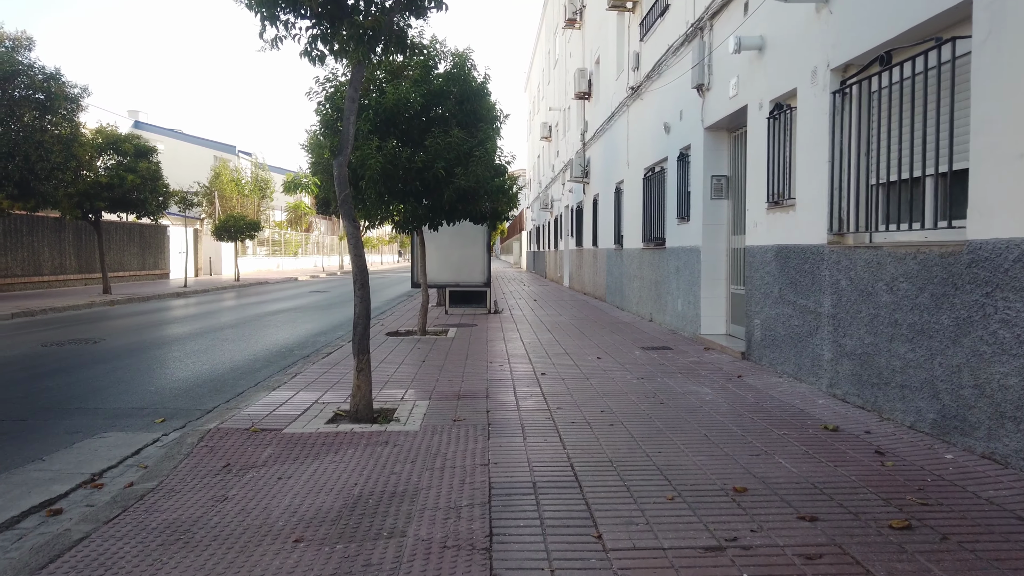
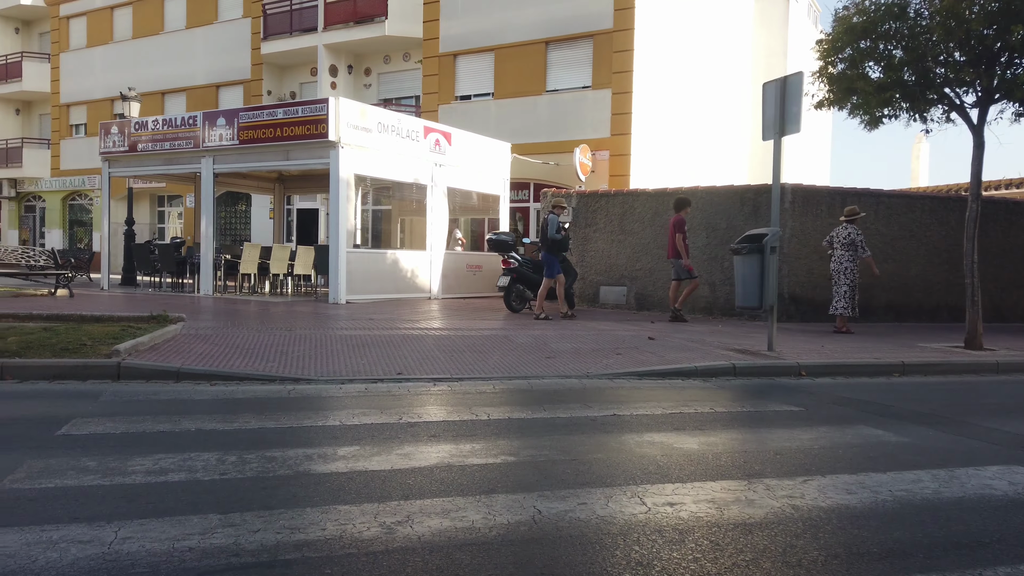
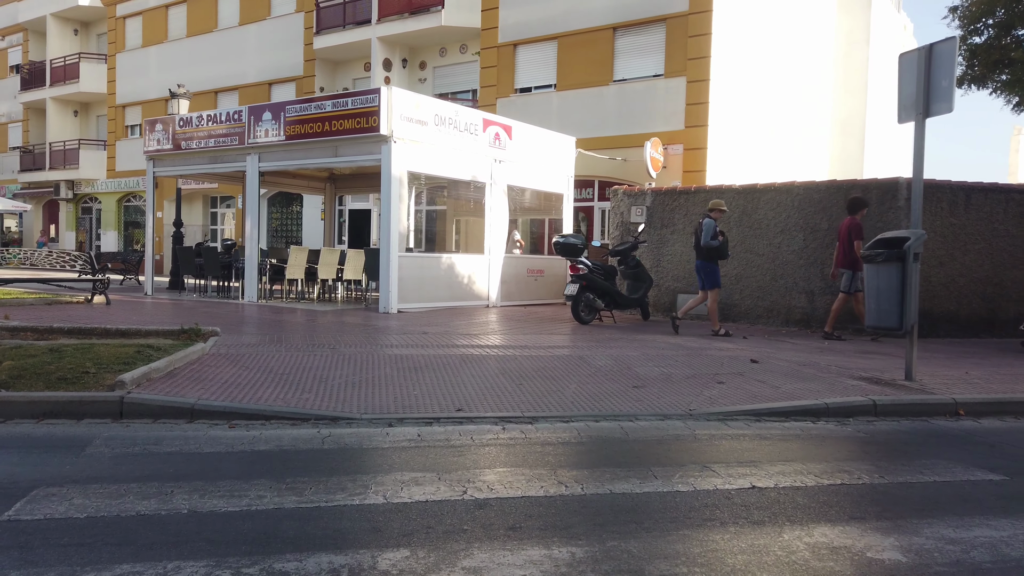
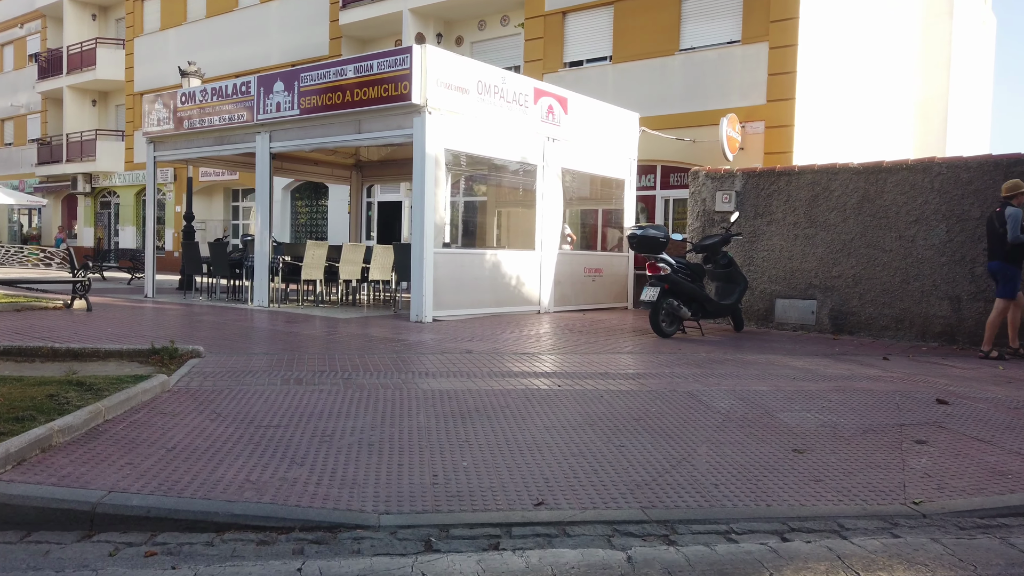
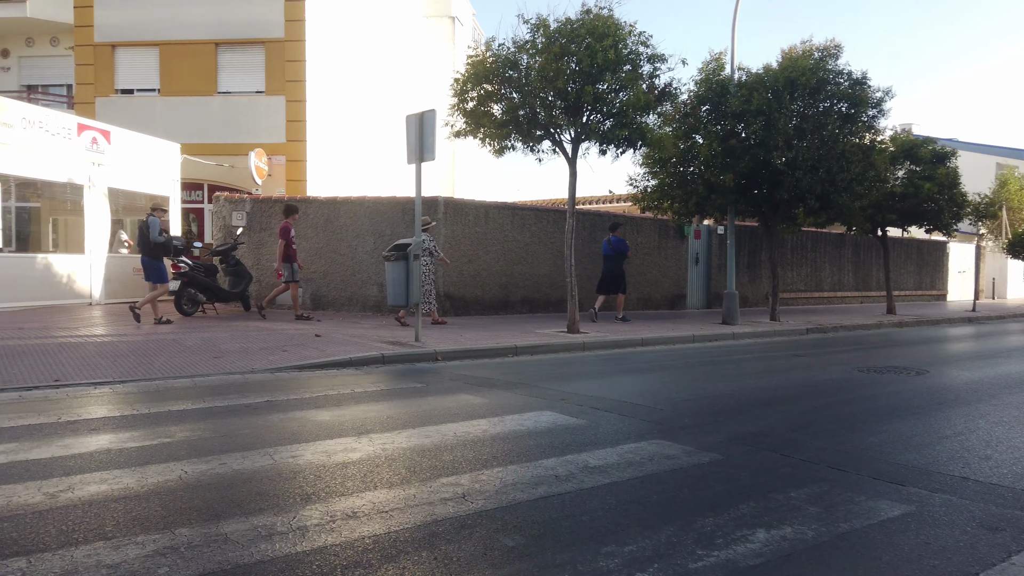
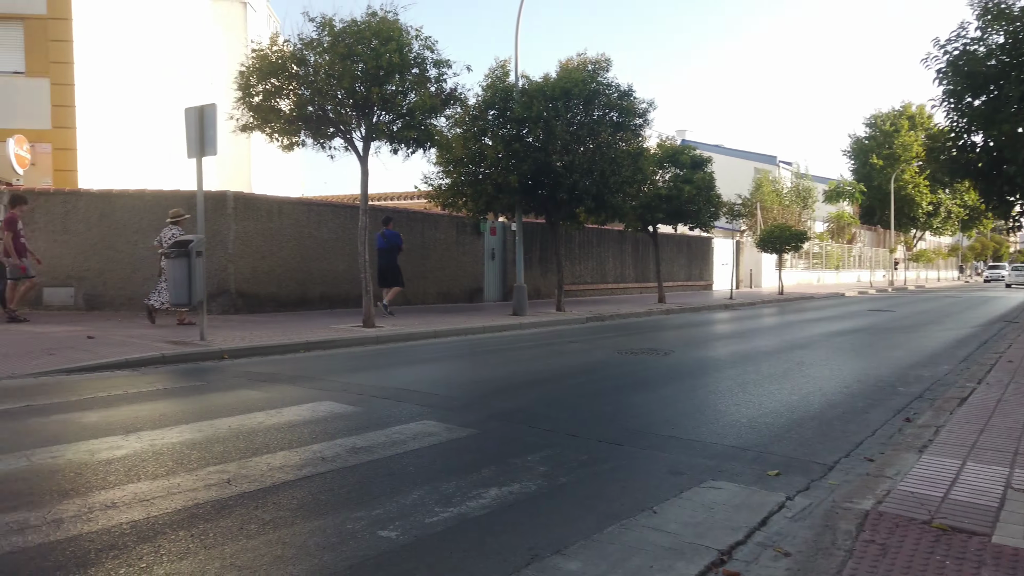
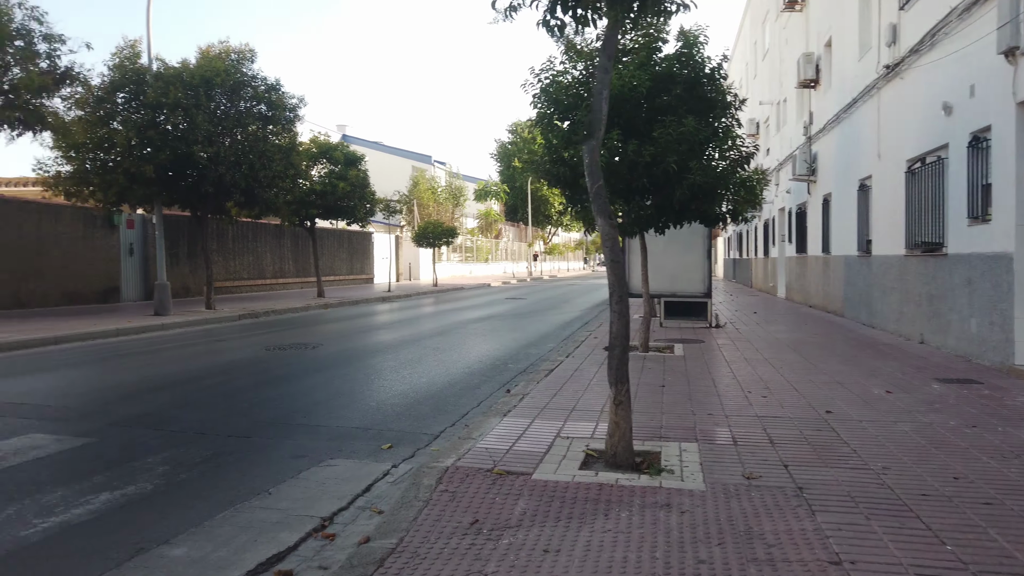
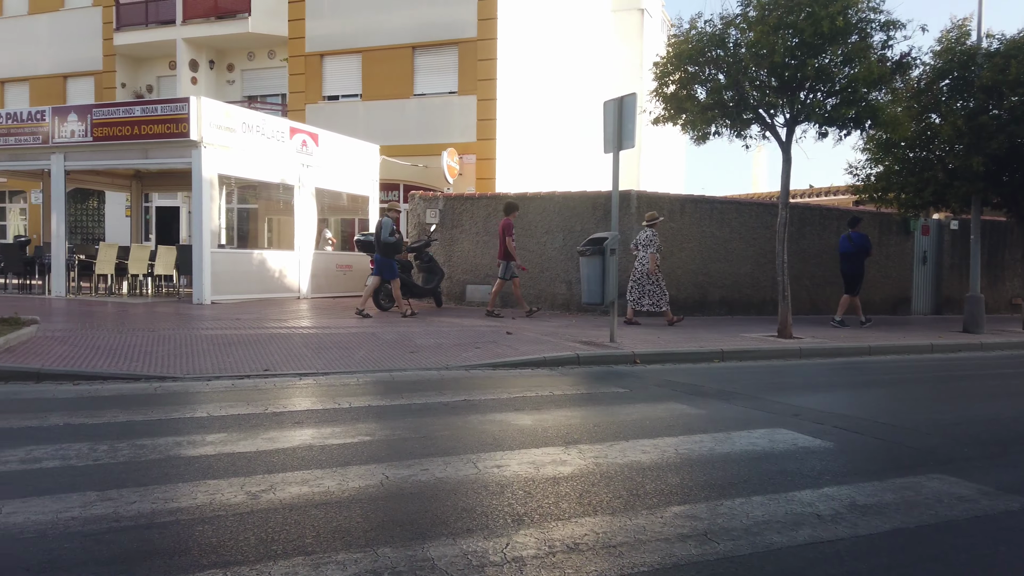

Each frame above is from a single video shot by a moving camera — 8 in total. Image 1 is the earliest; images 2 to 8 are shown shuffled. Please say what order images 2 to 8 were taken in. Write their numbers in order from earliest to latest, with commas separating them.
7, 6, 5, 8, 2, 3, 4
